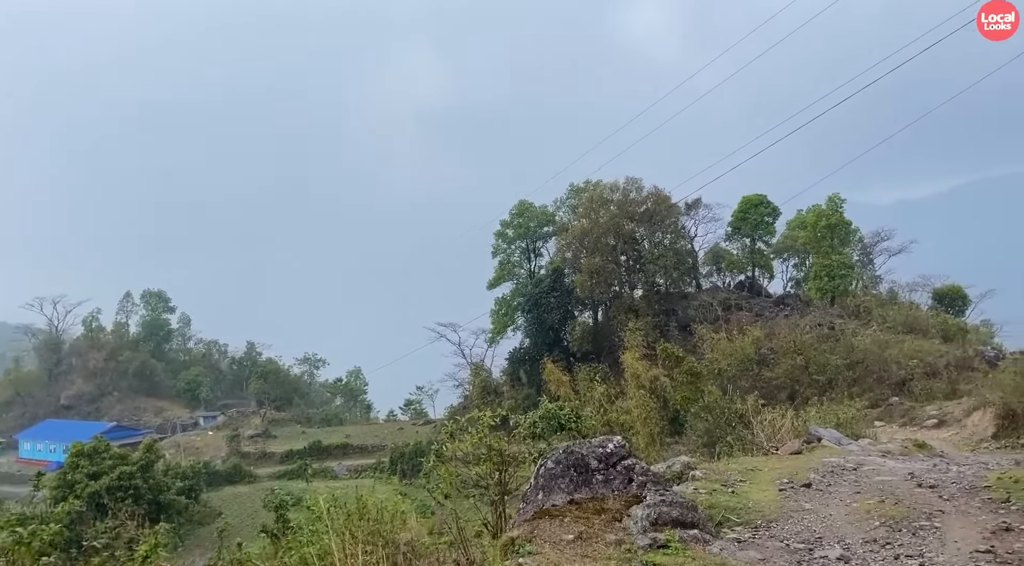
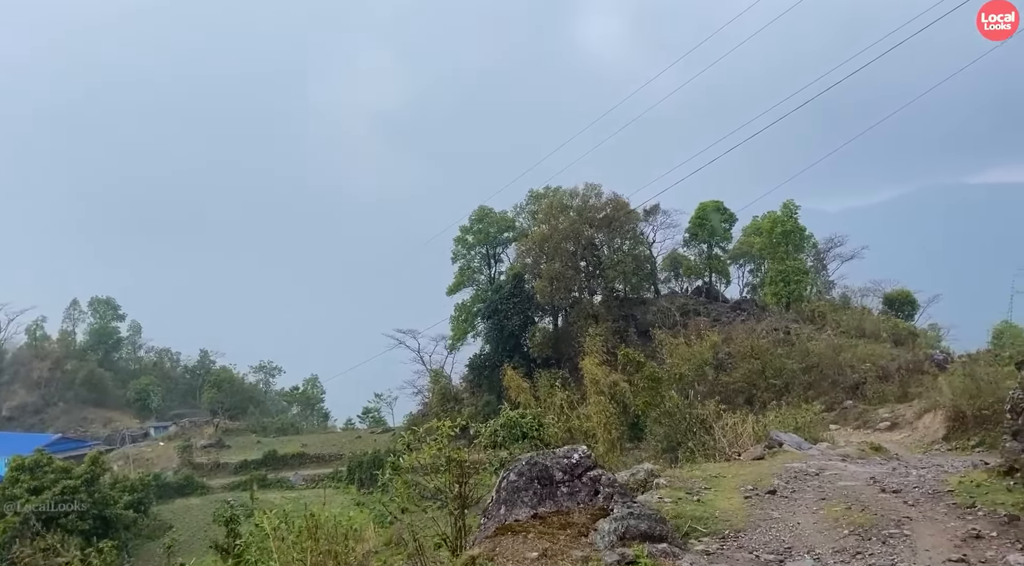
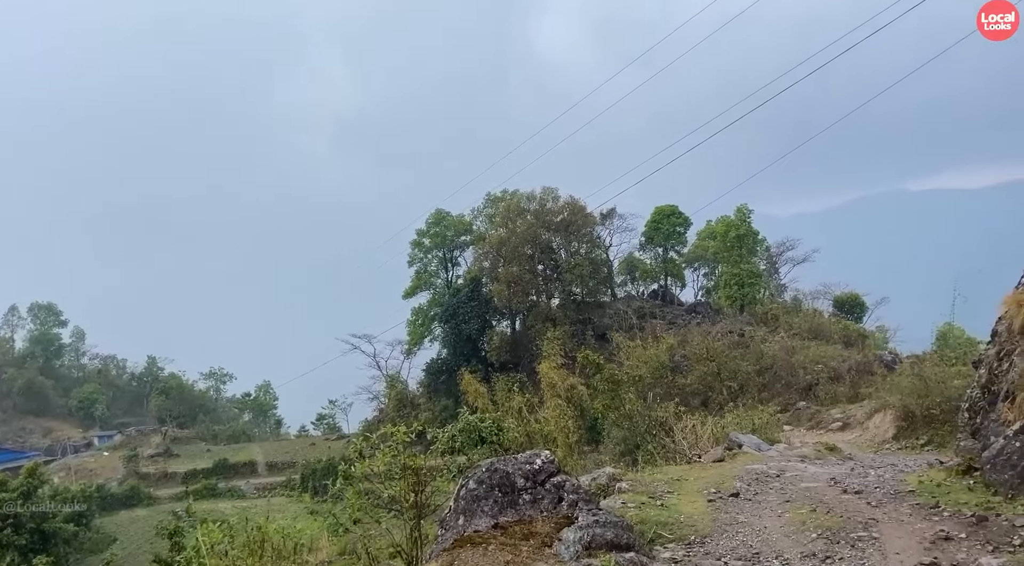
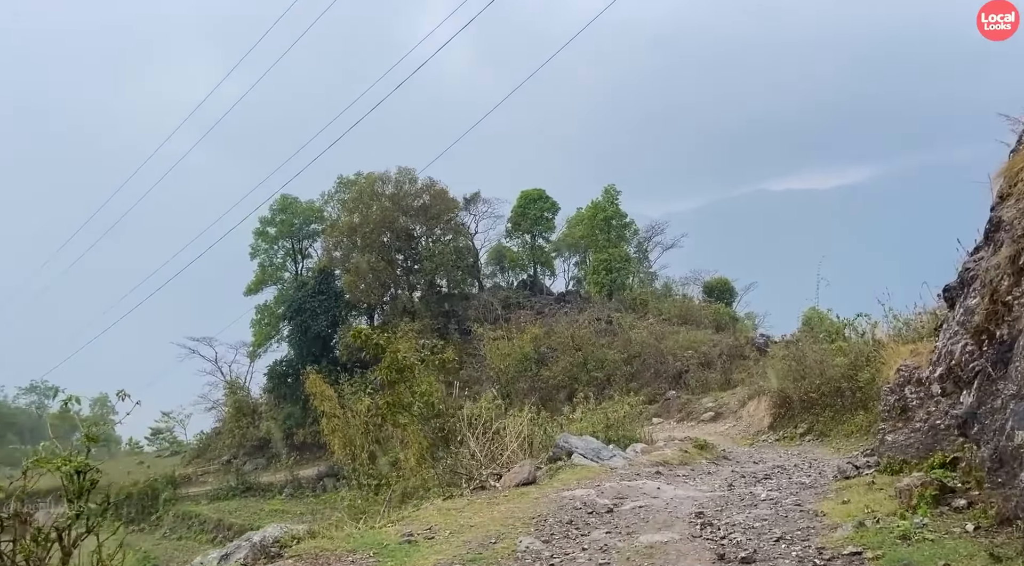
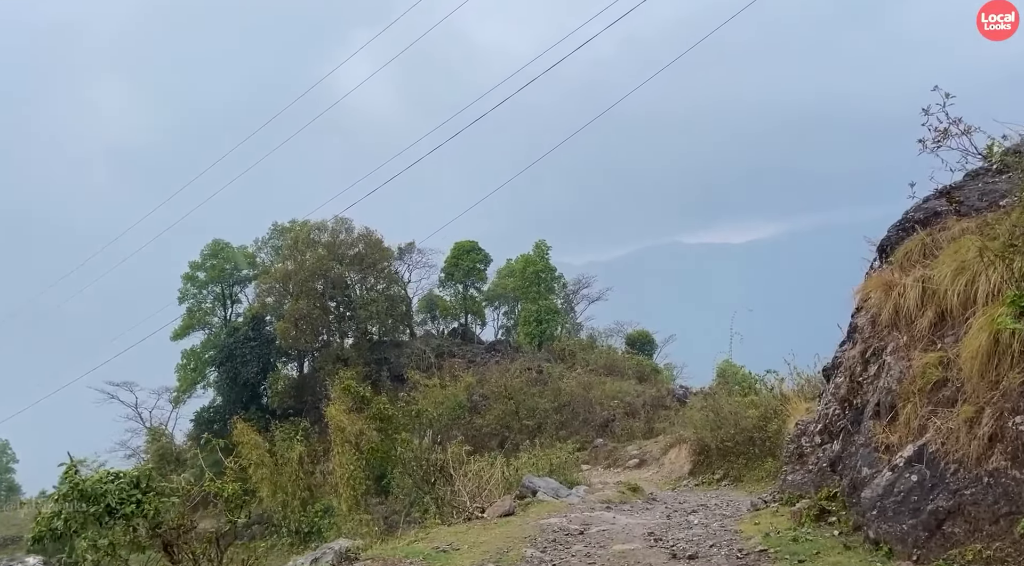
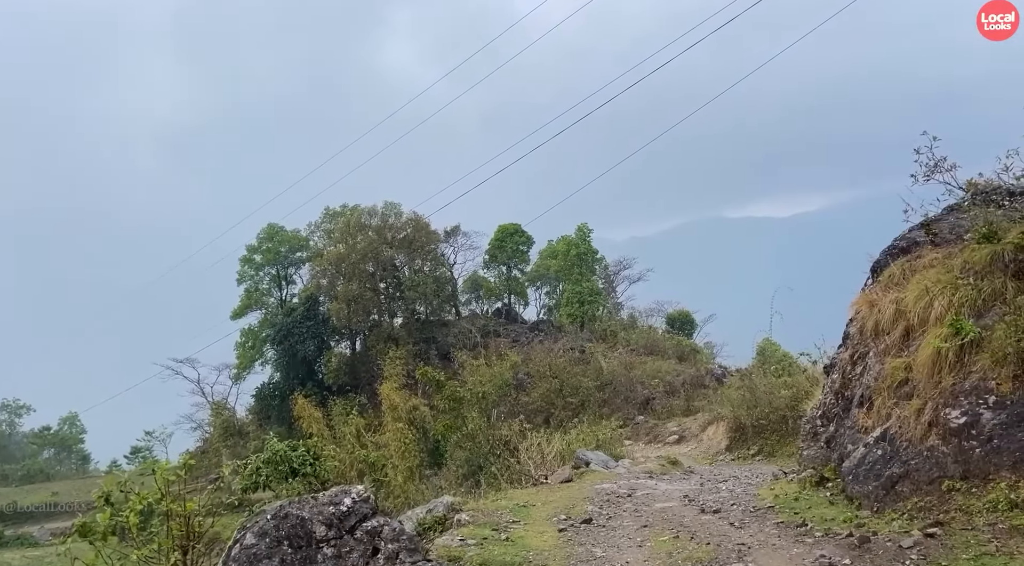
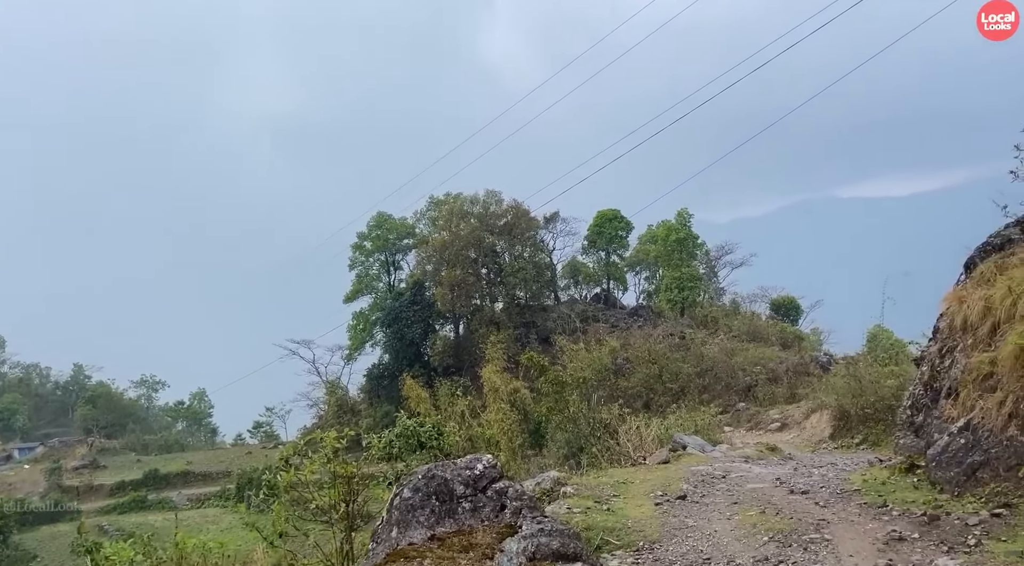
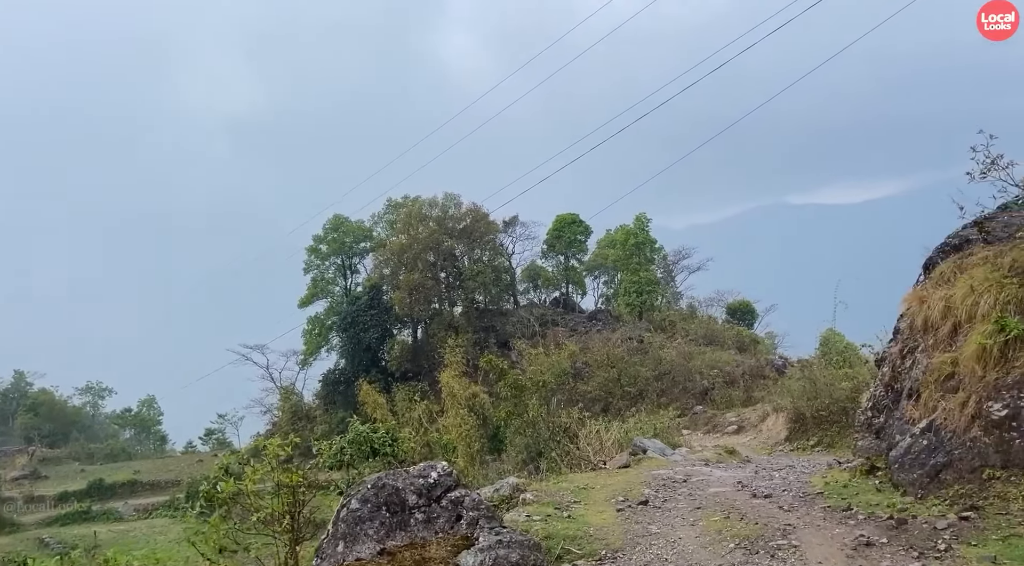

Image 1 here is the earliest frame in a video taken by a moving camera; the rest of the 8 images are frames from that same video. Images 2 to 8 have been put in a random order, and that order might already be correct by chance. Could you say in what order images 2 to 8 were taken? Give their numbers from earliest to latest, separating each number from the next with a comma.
2, 3, 7, 8, 6, 5, 4
